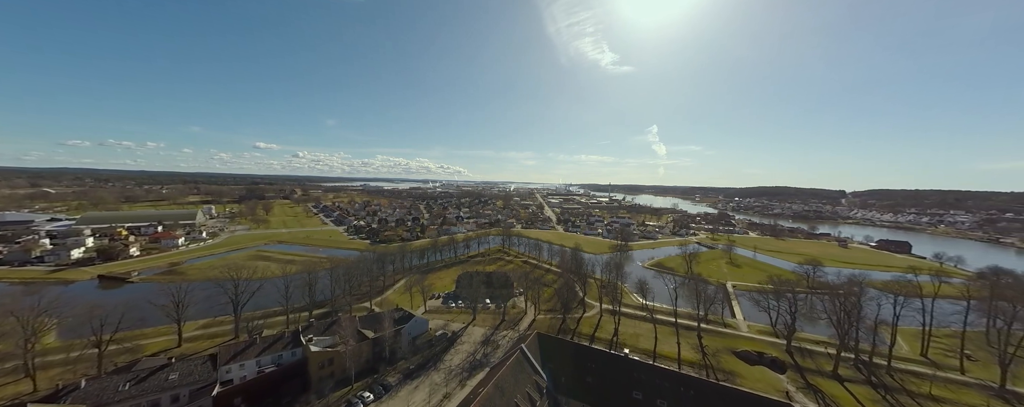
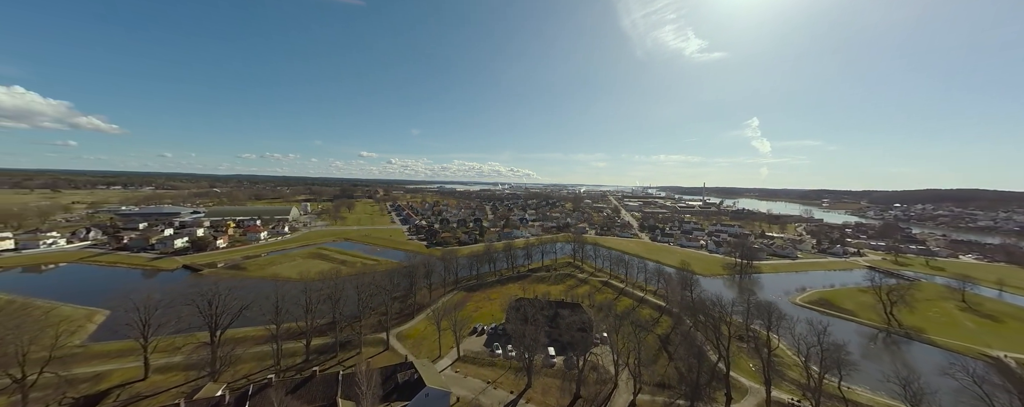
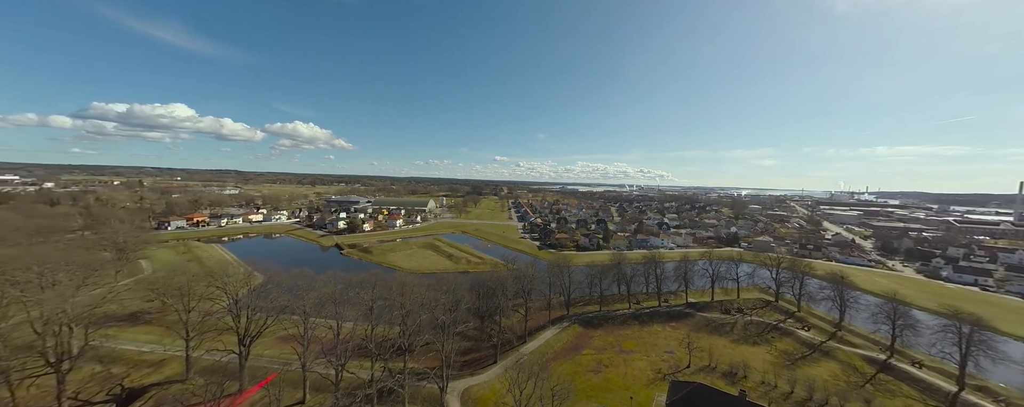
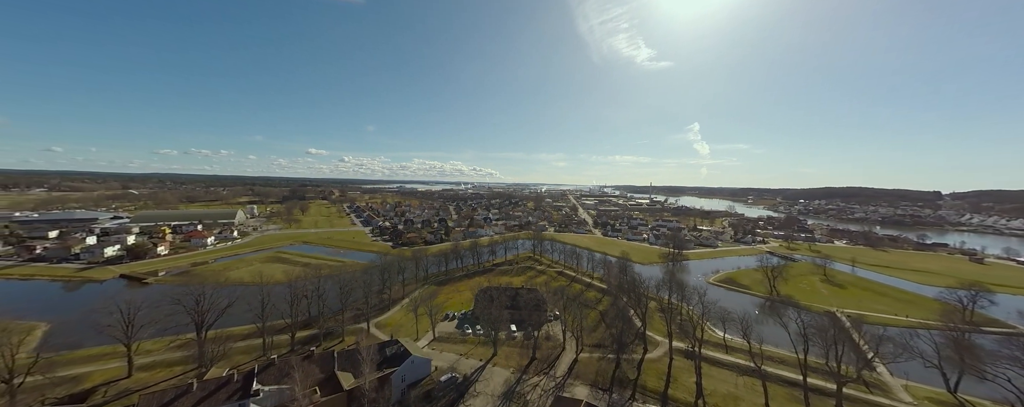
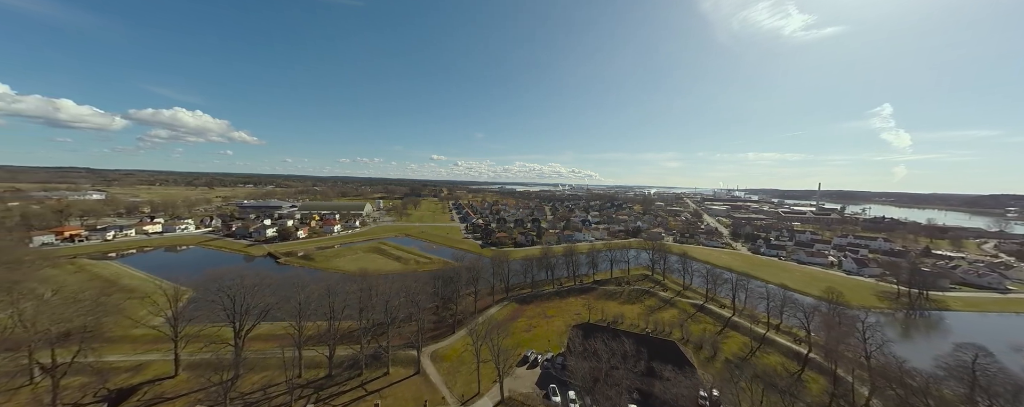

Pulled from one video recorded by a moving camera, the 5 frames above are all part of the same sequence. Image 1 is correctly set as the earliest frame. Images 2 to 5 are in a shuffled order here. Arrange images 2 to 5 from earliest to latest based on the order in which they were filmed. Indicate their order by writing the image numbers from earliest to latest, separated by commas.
4, 2, 5, 3
